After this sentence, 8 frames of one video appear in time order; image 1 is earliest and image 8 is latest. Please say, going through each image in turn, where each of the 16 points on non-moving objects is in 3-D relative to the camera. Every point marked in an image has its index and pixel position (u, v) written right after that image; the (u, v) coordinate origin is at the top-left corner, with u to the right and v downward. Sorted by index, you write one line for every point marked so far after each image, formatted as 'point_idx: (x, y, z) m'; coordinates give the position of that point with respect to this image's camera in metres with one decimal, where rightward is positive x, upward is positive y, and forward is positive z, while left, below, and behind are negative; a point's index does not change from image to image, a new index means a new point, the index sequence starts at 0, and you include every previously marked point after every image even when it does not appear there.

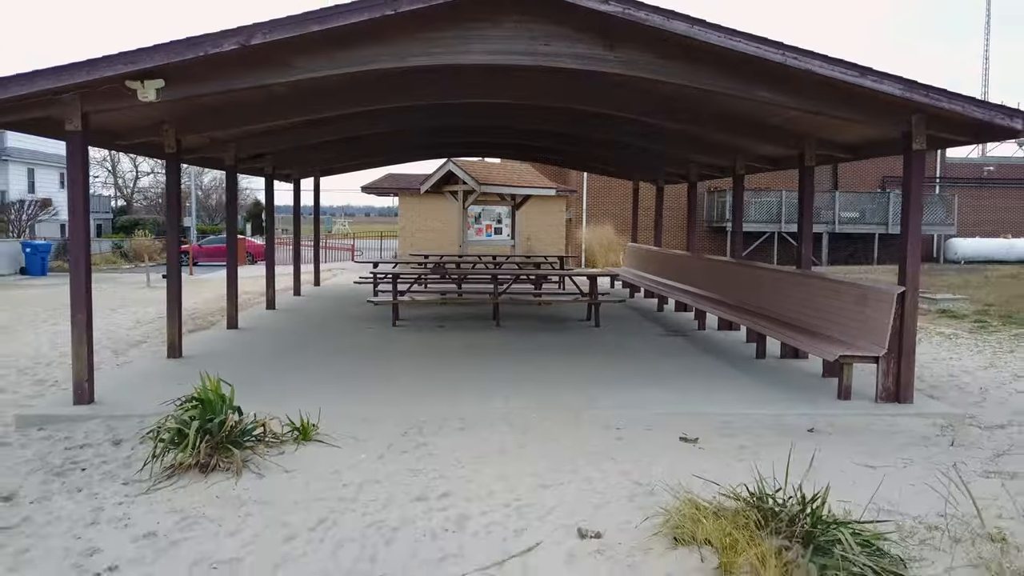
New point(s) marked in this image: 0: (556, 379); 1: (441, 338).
0: (+0.2, -0.4, +5.7) m
1: (-0.4, -0.3, +7.6) m
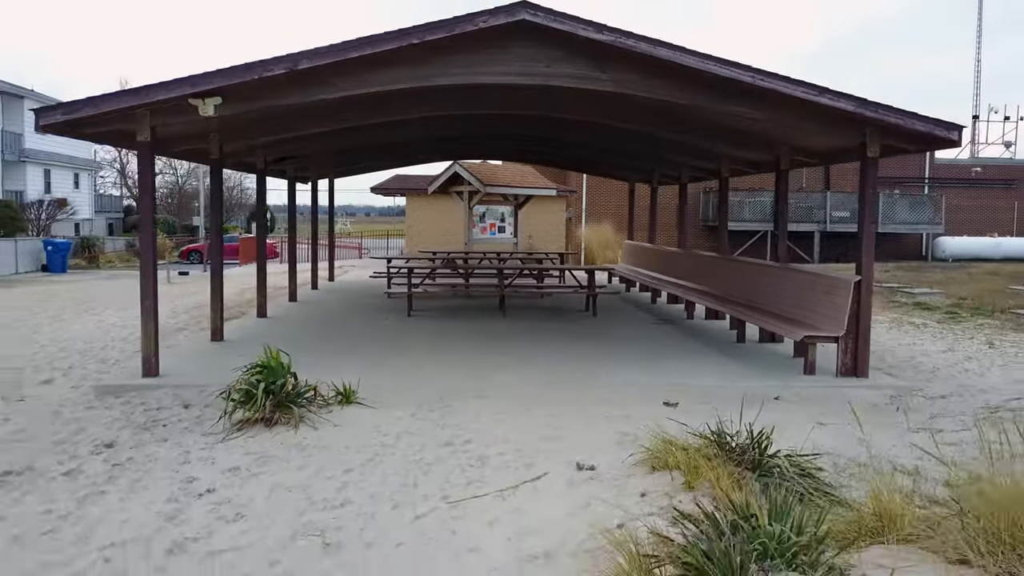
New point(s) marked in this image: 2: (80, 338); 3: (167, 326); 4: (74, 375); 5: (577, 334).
0: (+0.2, -0.3, +6.5) m
1: (-0.4, -0.2, +8.4) m
2: (-2.4, -0.3, +7.8) m
3: (-2.1, -0.3, +8.4) m
4: (-1.9, -0.4, +6.0) m
5: (+0.4, -0.3, +8.0) m
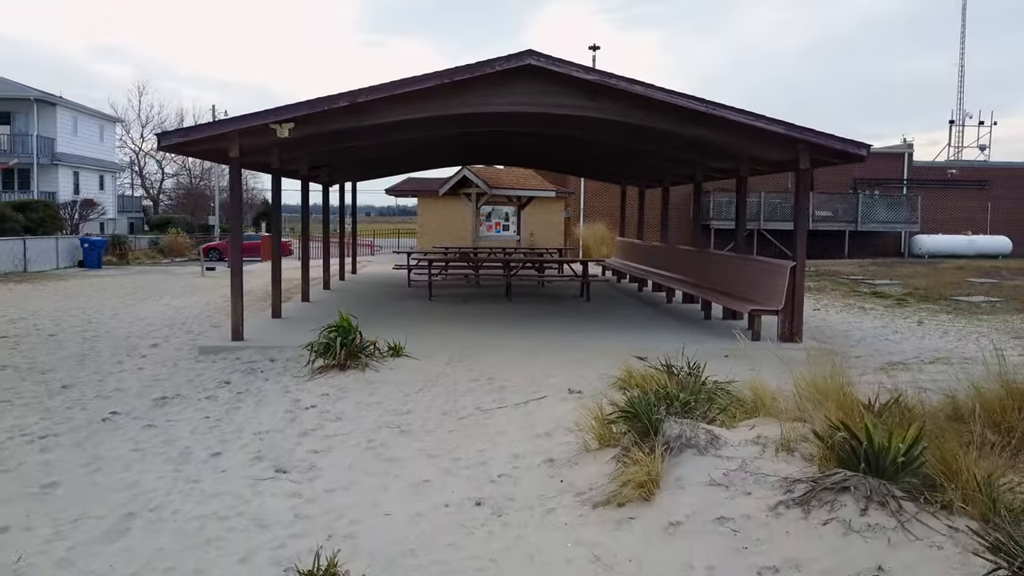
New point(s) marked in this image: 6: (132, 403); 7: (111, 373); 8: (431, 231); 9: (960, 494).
0: (+0.3, -0.3, +8.0) m
1: (-0.4, -0.1, +9.9) m
2: (-2.4, -0.2, +9.3) m
3: (-2.1, -0.2, +9.9) m
4: (-1.9, -0.3, +7.5) m
5: (+0.4, -0.2, +9.5) m
6: (-1.4, -0.4, +5.2) m
7: (-1.8, -0.4, +6.2) m
8: (-1.1, +0.8, +18.6) m
9: (+0.9, -0.5, +2.8) m
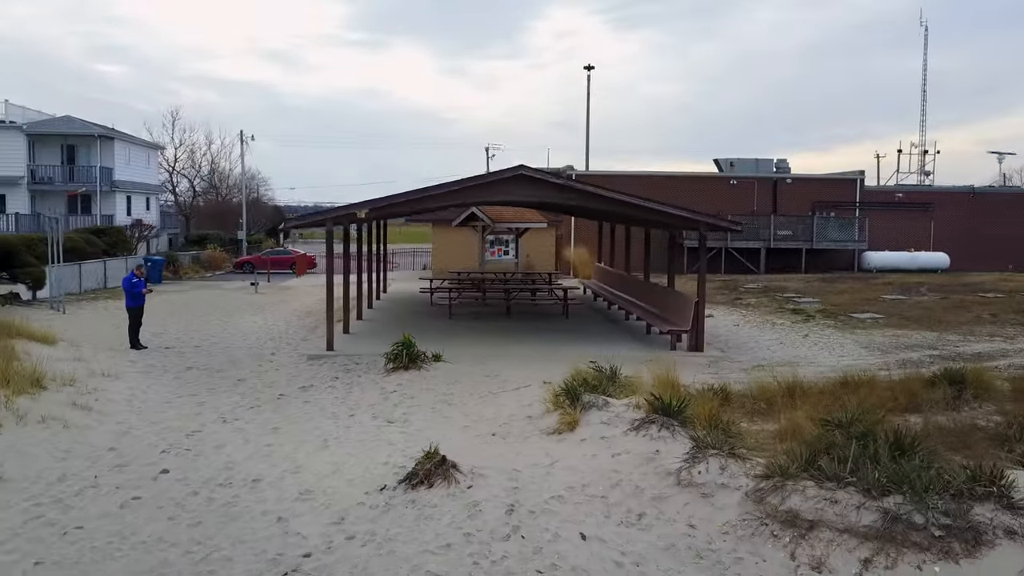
0: (+0.2, -0.5, +11.7) m
1: (-0.4, -0.4, +13.6) m
2: (-2.4, -0.4, +13.0) m
3: (-2.1, -0.4, +13.6) m
4: (-1.9, -0.5, +11.2) m
5: (+0.4, -0.4, +13.2) m
6: (-1.5, -0.7, +8.9) m
7: (-1.8, -0.6, +9.9) m
8: (-1.1, +0.6, +22.3) m
9: (+0.9, -0.7, +6.4) m
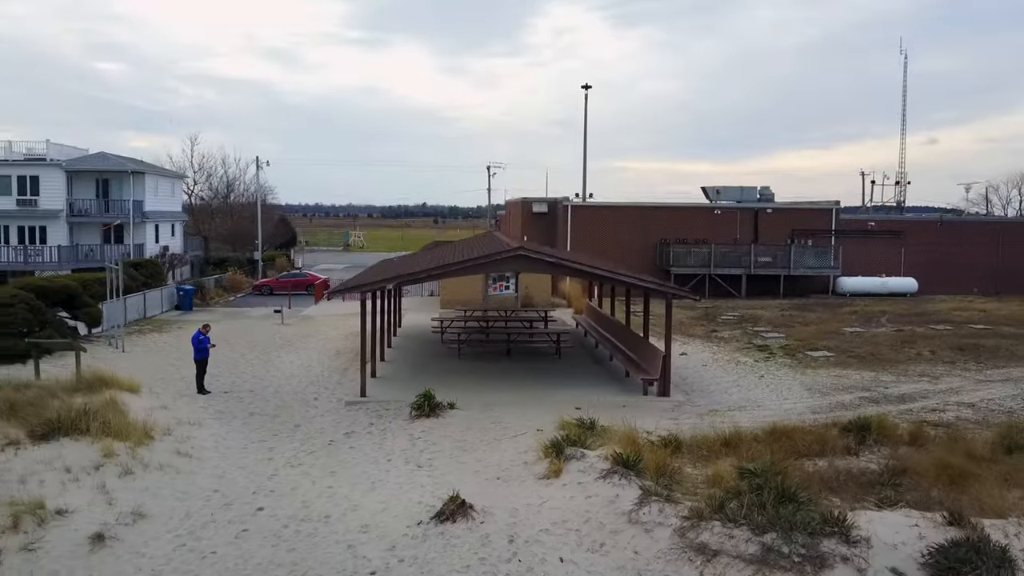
0: (+0.2, -1.0, +14.0) m
1: (-0.4, -0.9, +16.0) m
2: (-2.4, -1.0, +15.3) m
3: (-2.1, -0.9, +16.0) m
4: (-1.9, -1.1, +13.6) m
5: (+0.4, -1.0, +15.6) m
6: (-1.5, -1.2, +11.3) m
7: (-1.8, -1.2, +12.2) m
8: (-1.1, 0.0, +24.6) m
9: (+0.9, -1.2, +8.8) m
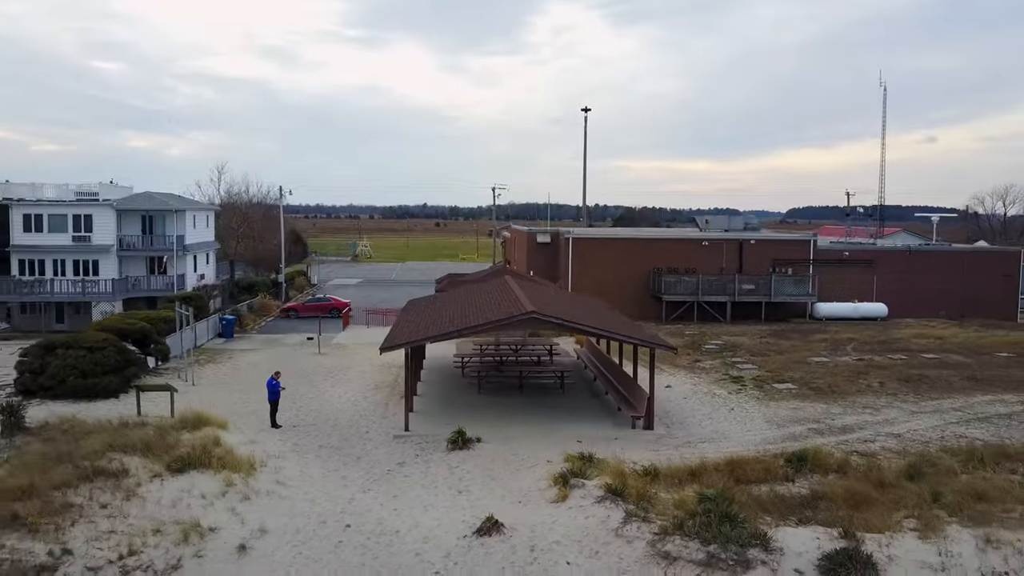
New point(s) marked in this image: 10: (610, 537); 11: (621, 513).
0: (+0.4, -1.7, +17.2) m
1: (-0.2, -1.6, +19.2) m
2: (-2.2, -1.7, +18.6) m
3: (-1.9, -1.6, +19.2) m
4: (-1.7, -1.8, +16.8) m
5: (+0.6, -1.6, +18.8) m
6: (-1.3, -1.9, +14.5) m
7: (-1.7, -1.8, +15.4) m
8: (-1.0, -0.6, +27.8) m
9: (+1.1, -1.9, +12.0) m
10: (+0.8, -2.1, +11.2) m
11: (+0.9, -2.0, +11.7) m
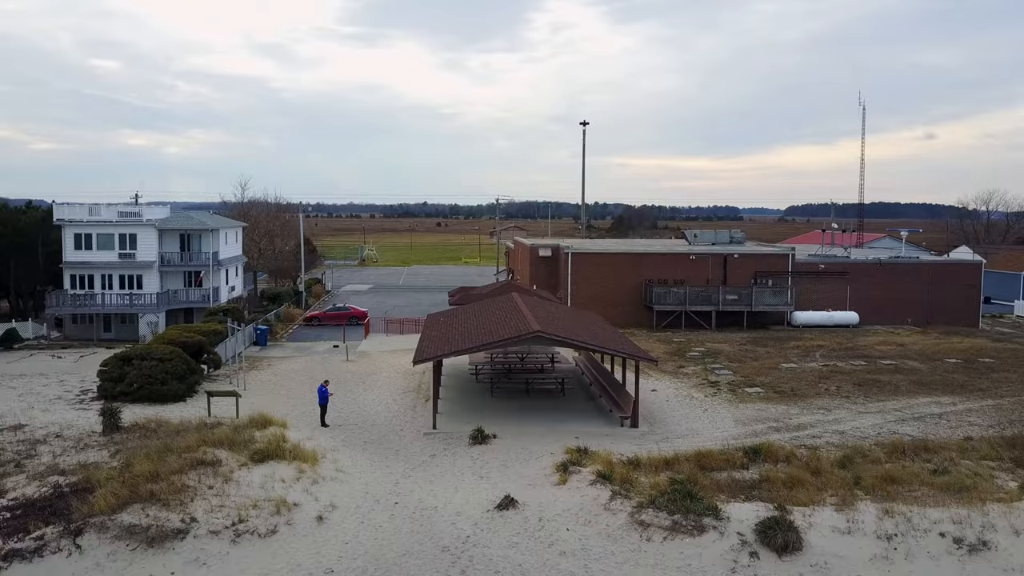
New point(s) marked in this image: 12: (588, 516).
0: (+0.6, -2.0, +20.7) m
1: (-0.1, -1.9, +22.6) m
2: (-2.1, -2.0, +22.0) m
3: (-1.8, -1.9, +22.6) m
4: (-1.6, -2.1, +20.2) m
5: (+0.7, -2.0, +22.2) m
6: (-1.1, -2.2, +17.9) m
7: (-1.5, -2.2, +18.8) m
8: (-0.8, -1.0, +31.2) m
9: (+1.2, -2.3, +15.4) m
10: (+1.0, -2.4, +14.7) m
11: (+1.1, -2.3, +15.2) m
12: (+0.8, -2.5, +14.5) m
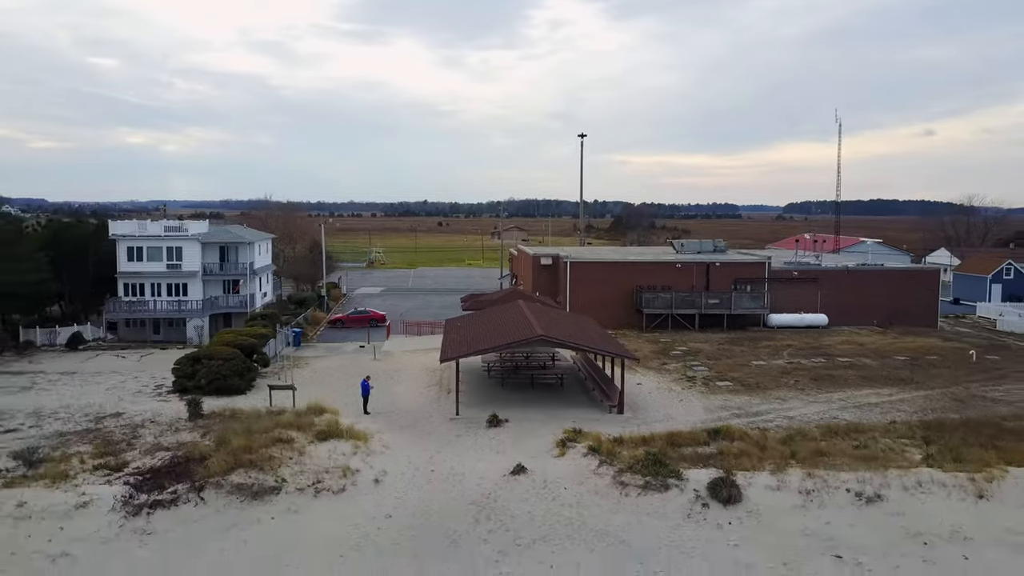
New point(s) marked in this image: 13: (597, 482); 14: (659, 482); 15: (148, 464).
0: (+0.7, -2.3, +25.1) m
1: (+0.1, -2.1, +27.0) m
2: (-2.0, -2.2, +26.4) m
3: (-1.6, -2.2, +27.0) m
4: (-1.4, -2.3, +24.6) m
5: (+0.8, -2.2, +26.6) m
6: (-1.0, -2.5, +22.3) m
7: (-1.4, -2.4, +23.3) m
8: (-0.7, -1.2, +35.7) m
9: (+1.3, -2.5, +19.9) m
10: (+1.1, -2.6, +19.1) m
11: (+1.2, -2.5, +19.6) m
12: (+1.0, -2.7, +18.9) m
13: (+1.2, -2.7, +18.6) m
14: (+2.0, -2.6, +18.2) m
15: (-5.3, -2.6, +19.6) m
